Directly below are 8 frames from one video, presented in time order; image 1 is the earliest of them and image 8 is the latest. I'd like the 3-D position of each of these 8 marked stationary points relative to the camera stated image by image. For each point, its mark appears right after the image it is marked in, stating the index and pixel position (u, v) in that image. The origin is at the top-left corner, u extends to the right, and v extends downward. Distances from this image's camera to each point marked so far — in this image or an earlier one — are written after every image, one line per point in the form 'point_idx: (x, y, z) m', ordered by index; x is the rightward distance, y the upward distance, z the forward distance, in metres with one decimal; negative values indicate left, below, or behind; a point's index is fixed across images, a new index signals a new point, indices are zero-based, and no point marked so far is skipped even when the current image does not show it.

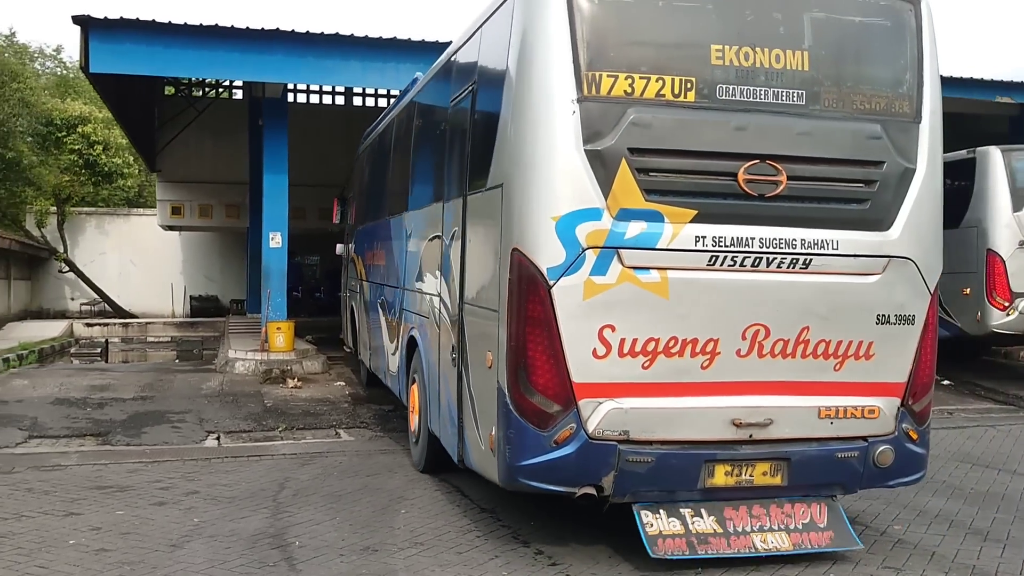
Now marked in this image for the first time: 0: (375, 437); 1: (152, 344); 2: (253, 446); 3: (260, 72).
0: (-1.2, -1.3, +8.5) m
1: (-6.1, -1.0, +17.1) m
2: (-2.1, -1.3, +8.0) m
3: (-2.6, +2.3, +10.5) m
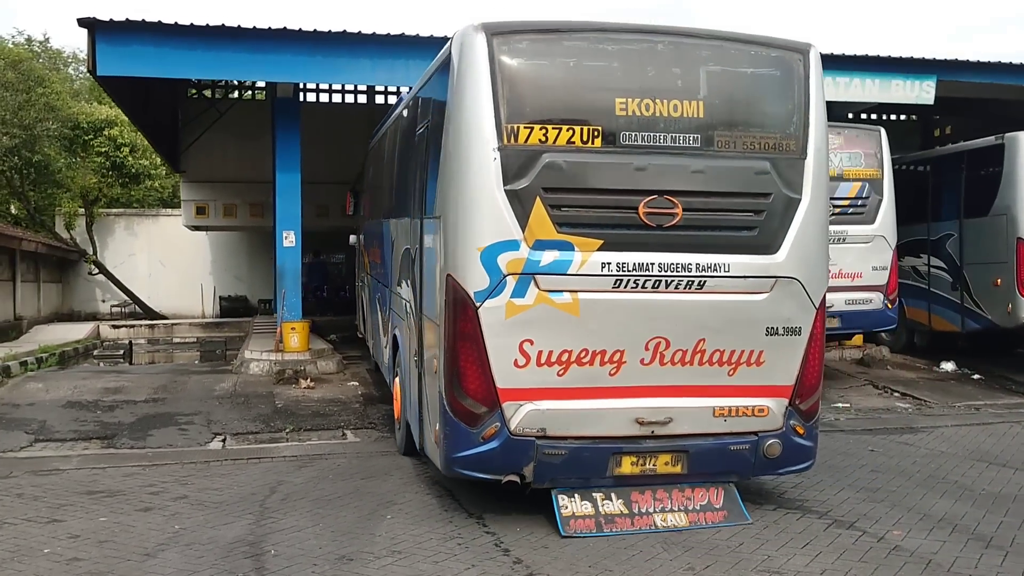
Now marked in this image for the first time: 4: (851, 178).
0: (-1.1, -1.3, +8.4) m
1: (-5.7, -1.0, +17.2) m
2: (-2.0, -1.3, +7.9) m
3: (-2.5, +2.3, +10.4) m
4: (+3.6, +1.1, +10.5) m
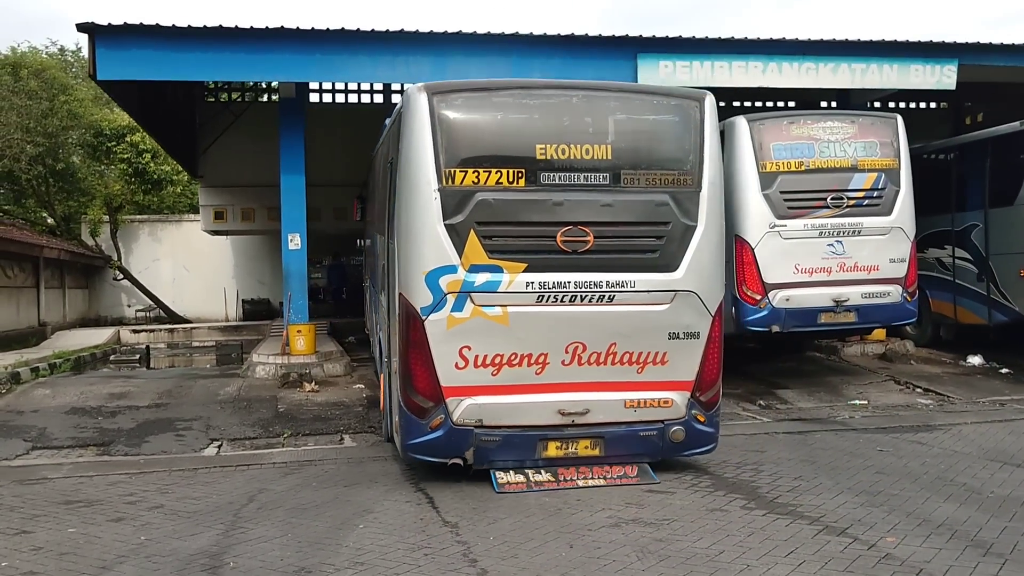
0: (-1.1, -1.3, +8.2) m
1: (-5.4, -1.1, +17.2) m
2: (-2.0, -1.3, +7.8) m
3: (-2.5, +2.2, +10.3) m
4: (+3.6, +1.2, +10.2) m
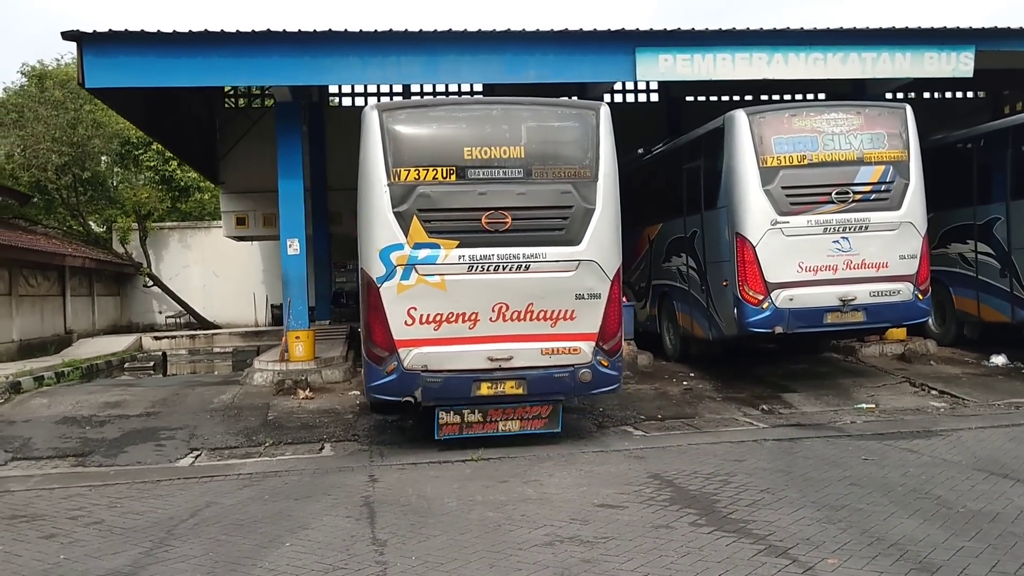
0: (-1.2, -1.3, +8.0) m
1: (-5.1, -1.2, +17.2) m
2: (-2.2, -1.3, +7.7) m
3: (-2.6, +2.2, +10.2) m
4: (+3.5, +1.2, +9.7) m
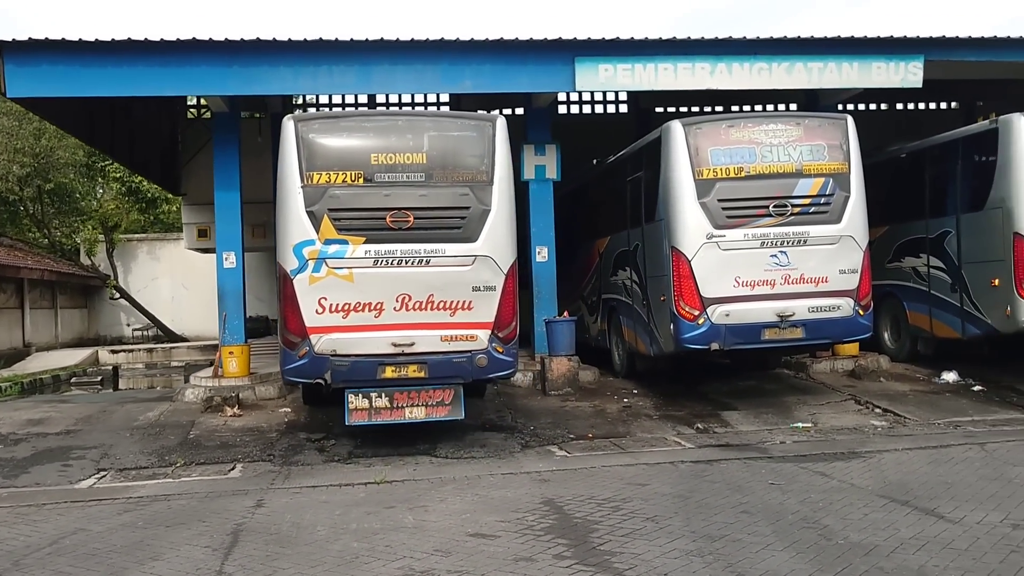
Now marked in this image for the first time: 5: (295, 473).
0: (-1.9, -1.4, +7.8) m
1: (-5.8, -1.4, +17.0) m
2: (-2.9, -1.5, +7.4) m
3: (-3.2, +2.0, +10.0) m
4: (+2.8, +1.1, +9.5) m
5: (-1.6, -1.4, +7.6) m
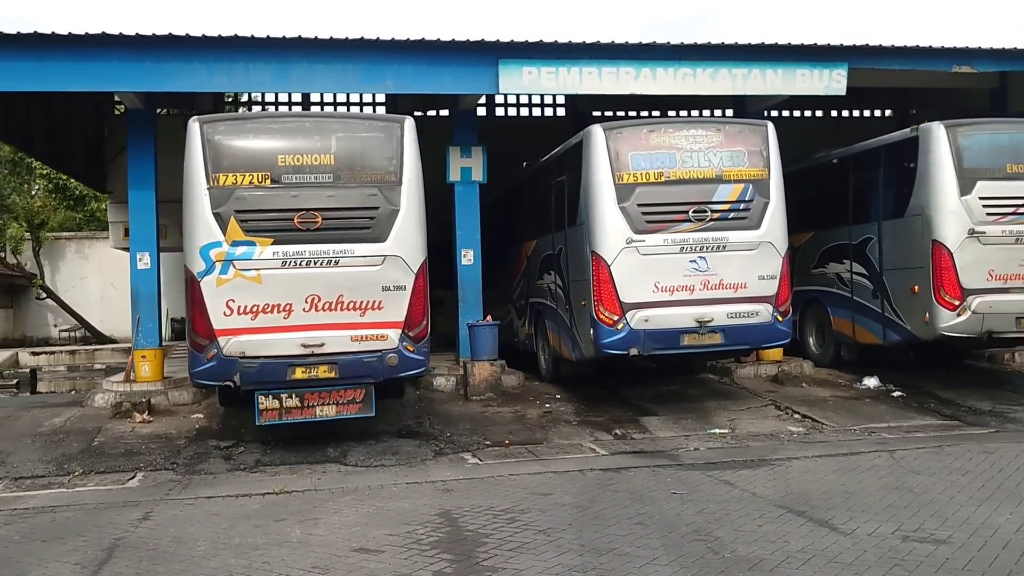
0: (-2.6, -1.4, +7.5) m
1: (-6.9, -1.4, +16.5) m
2: (-3.5, -1.5, +7.1) m
3: (-4.0, +2.0, +9.7) m
4: (+2.1, +1.0, +9.5) m
5: (-2.3, -1.4, +7.4) m
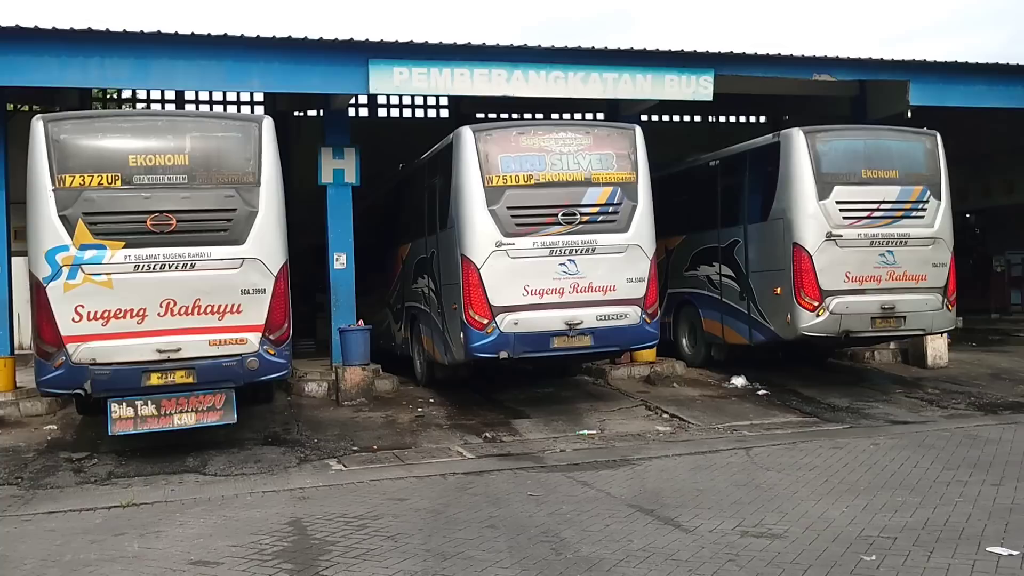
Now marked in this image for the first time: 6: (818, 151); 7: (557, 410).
0: (-3.6, -1.5, +7.1) m
1: (-8.8, -1.5, +15.7) m
2: (-4.5, -1.5, +6.6) m
3: (-5.2, +1.9, +9.2) m
4: (+0.8, +1.0, +9.6) m
5: (-3.3, -1.5, +7.0) m
6: (+3.1, +1.4, +10.2) m
7: (+0.5, -1.3, +10.3) m
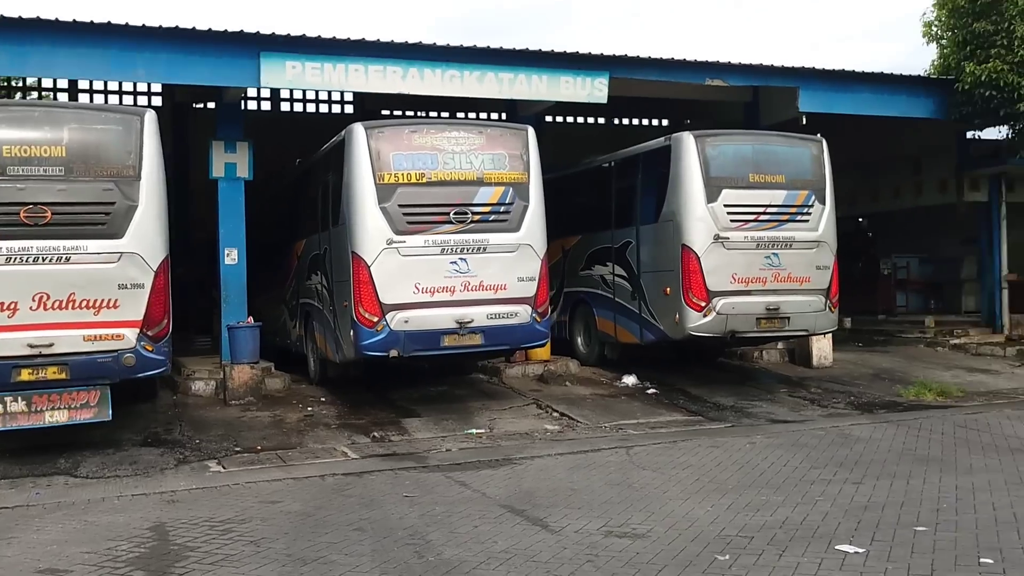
0: (-4.4, -1.4, +6.8) m
1: (-10.3, -1.4, +14.8) m
2: (-5.3, -1.5, +6.2) m
3: (-6.2, +2.0, +8.6) m
4: (-0.2, +1.0, +9.6) m
5: (-4.1, -1.4, +6.7) m
6: (+2.0, +1.4, +10.4) m
7: (-0.6, -1.2, +10.3) m
